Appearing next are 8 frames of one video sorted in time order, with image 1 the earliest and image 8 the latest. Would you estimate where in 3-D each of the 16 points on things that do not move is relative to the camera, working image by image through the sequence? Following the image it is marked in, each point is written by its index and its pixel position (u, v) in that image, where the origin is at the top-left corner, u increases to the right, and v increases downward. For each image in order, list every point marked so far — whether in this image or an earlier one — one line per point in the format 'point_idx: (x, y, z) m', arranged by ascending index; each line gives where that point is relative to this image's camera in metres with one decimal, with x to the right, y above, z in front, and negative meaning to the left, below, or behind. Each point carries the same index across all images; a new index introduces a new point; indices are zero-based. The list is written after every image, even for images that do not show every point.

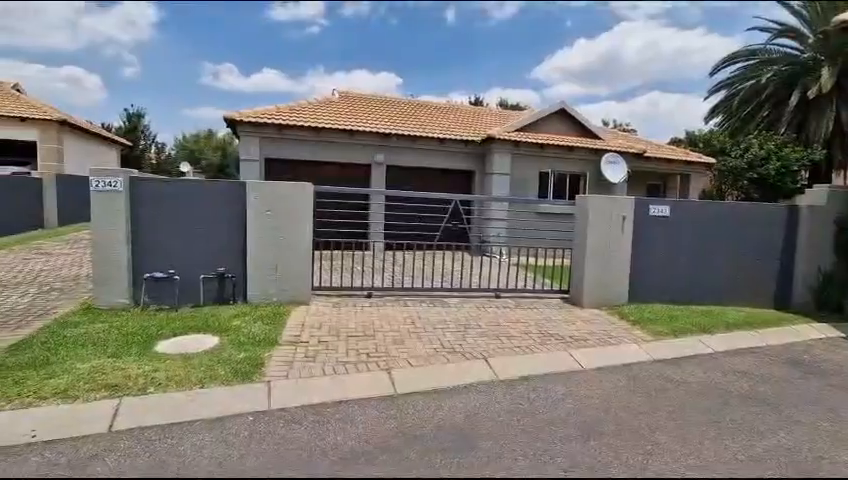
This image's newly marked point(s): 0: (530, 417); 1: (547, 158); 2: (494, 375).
0: (+1.0, -1.6, +3.8) m
1: (+3.6, +2.4, +12.1) m
2: (+0.8, -1.5, +4.6) m
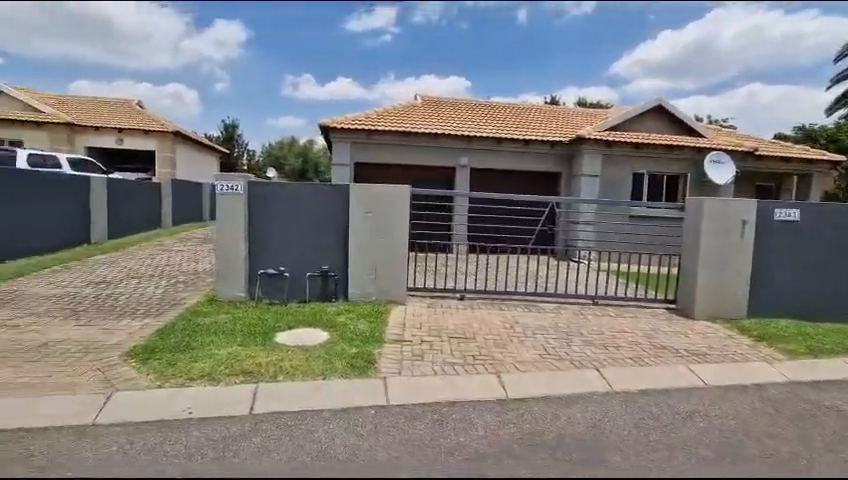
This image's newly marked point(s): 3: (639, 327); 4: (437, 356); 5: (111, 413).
0: (+2.0, -1.6, +3.6) m
1: (+5.9, +2.2, +11.4) m
2: (+1.9, -1.5, +4.3) m
3: (+3.1, -1.3, +6.1) m
4: (+0.1, -1.3, +4.8) m
5: (-2.6, -1.4, +3.5) m
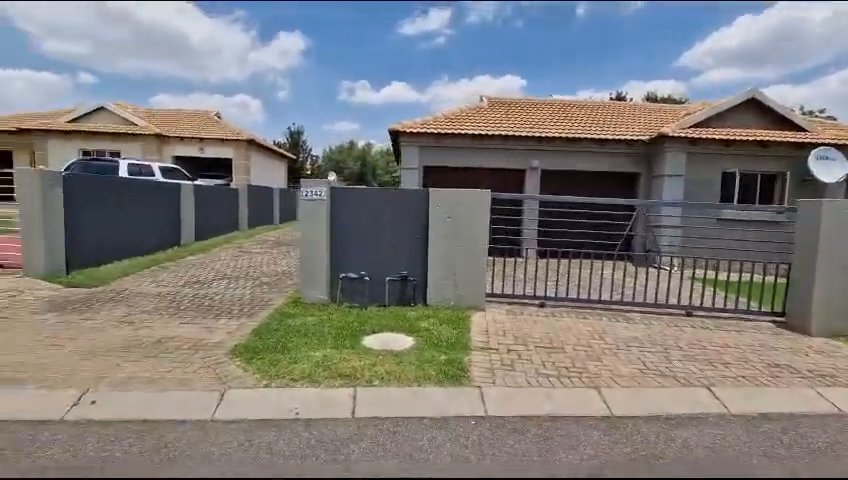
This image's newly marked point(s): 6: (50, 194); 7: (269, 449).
0: (+2.8, -1.7, +3.2) m
1: (+7.7, +2.1, +10.5) m
2: (+2.9, -1.6, +4.0) m
3: (+4.3, -1.4, +5.6) m
4: (+1.2, -1.4, +4.7) m
5: (-1.7, -1.5, +3.7) m
6: (-6.6, +0.8, +7.5) m
7: (-1.2, -1.6, +3.2) m
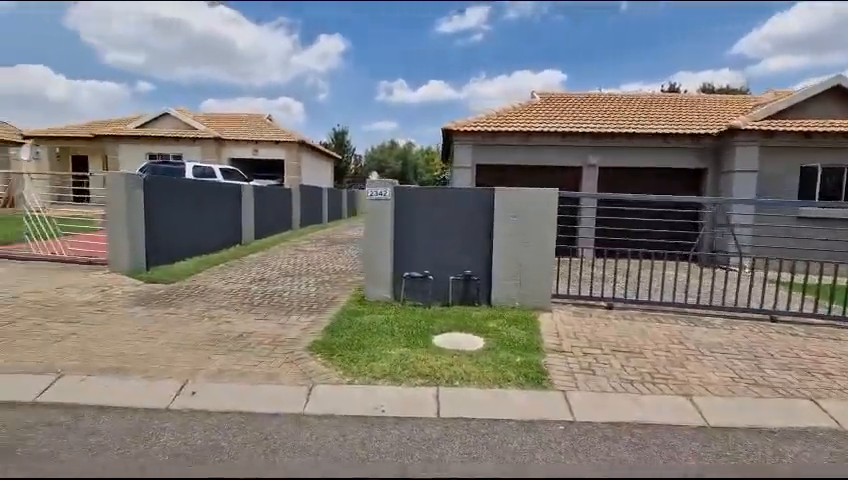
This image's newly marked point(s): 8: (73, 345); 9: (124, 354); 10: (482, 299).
0: (+3.5, -1.7, +2.9) m
1: (+9.0, +2.1, +9.7) m
2: (+3.6, -1.6, +3.7) m
3: (+5.2, -1.4, +5.2) m
4: (+2.0, -1.4, +4.5) m
5: (-1.0, -1.5, +3.8) m
6: (-5.5, +0.8, +8.0) m
7: (-0.5, -1.6, +3.2) m
8: (-4.0, -1.2, +4.8) m
9: (-3.3, -1.2, +4.6) m
10: (+0.9, -0.9, +6.7) m
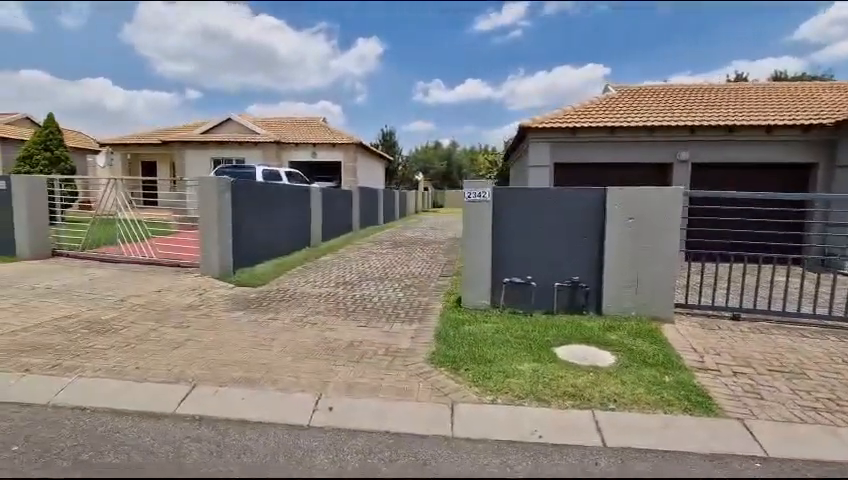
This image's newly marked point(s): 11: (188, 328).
0: (+4.7, -1.8, +2.2) m
1: (+10.8, +2.1, +8.5) m
2: (+4.9, -1.7, +3.0) m
3: (+6.6, -1.4, +4.3) m
4: (+3.3, -1.5, +4.0) m
5: (+0.3, -1.5, +3.5) m
6: (-3.9, +0.8, +8.1) m
7: (+0.8, -1.7, +2.9) m
8: (-2.6, -1.3, +4.7) m
9: (-1.9, -1.3, +4.5) m
10: (+2.5, -1.0, +6.2) m
11: (-3.1, -1.2, +5.5) m
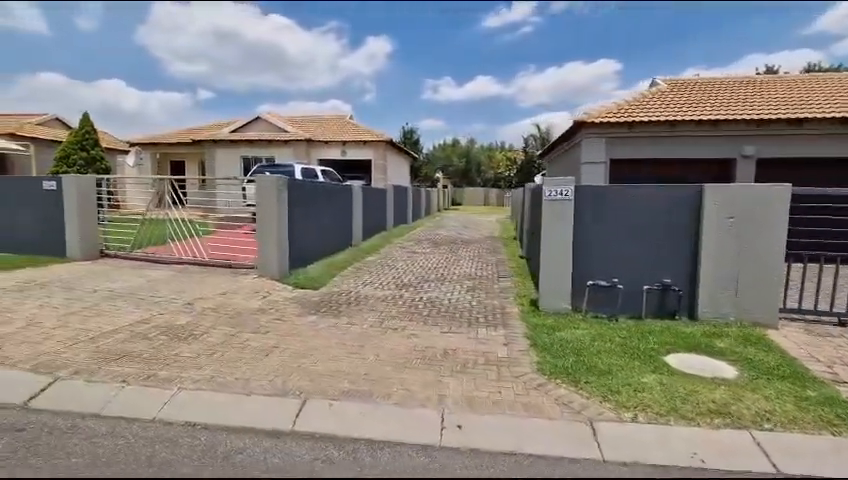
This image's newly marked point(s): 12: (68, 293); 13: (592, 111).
0: (+5.8, -1.8, +1.8) m
1: (+12.0, +2.1, +8.0) m
2: (+6.0, -1.7, +2.6) m
3: (+7.7, -1.4, +3.9) m
4: (+4.4, -1.5, +3.6) m
5: (+1.4, -1.6, +3.2) m
6: (-2.7, +0.8, +7.8) m
7: (+1.9, -1.7, +2.6) m
8: (-1.5, -1.3, +4.5) m
9: (-0.8, -1.3, +4.2) m
10: (+3.6, -1.0, +5.9) m
11: (-2.0, -1.2, +5.3) m
12: (-5.7, -0.9, +6.7) m
13: (+4.2, +3.2, +10.5) m
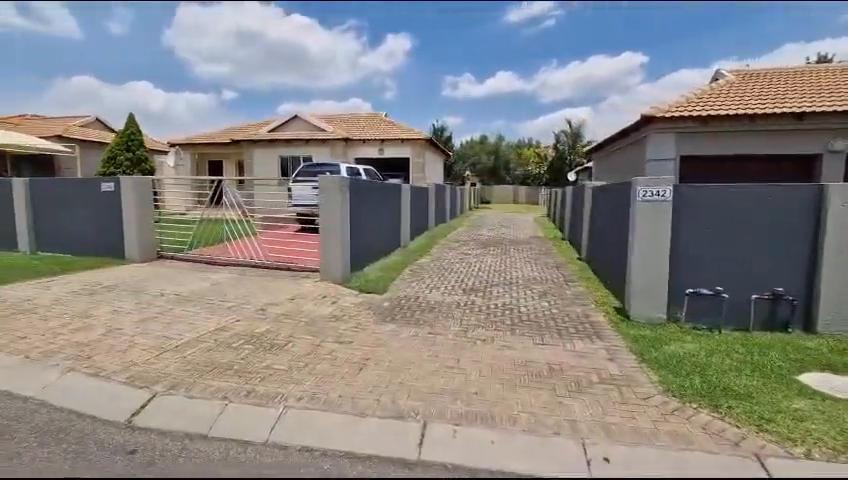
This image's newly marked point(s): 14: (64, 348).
0: (+6.7, -1.9, +1.2) m
1: (+13.2, +2.1, +7.0) m
2: (+7.0, -1.8, +1.9) m
3: (+8.7, -1.5, +3.2) m
4: (+5.5, -1.6, +3.0) m
5: (+2.4, -1.6, +2.7) m
6: (-1.4, +0.7, +7.6) m
7: (+2.9, -1.8, +2.1) m
8: (-0.4, -1.4, +4.2) m
9: (+0.3, -1.4, +3.9) m
10: (+4.7, -1.1, +5.3) m
11: (-0.8, -1.2, +5.0) m
12: (-4.5, -0.9, +6.6) m
13: (+5.6, +3.2, +9.9) m
14: (-4.0, -1.2, +4.7) m
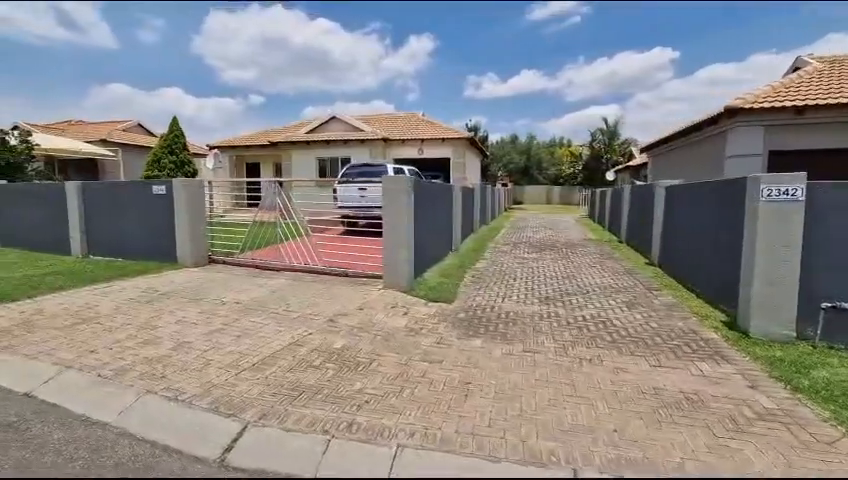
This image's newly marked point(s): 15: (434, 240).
0: (+7.6, -1.9, +0.3) m
1: (+14.4, +2.0, +5.7) m
2: (+7.9, -1.8, +1.0) m
3: (+9.7, -1.6, +2.1) m
4: (+6.4, -1.6, +2.2) m
5: (+3.4, -1.7, +2.0) m
6: (-0.2, +0.6, +7.1) m
7: (+3.8, -1.8, +1.4) m
8: (+0.6, -1.4, +3.6) m
9: (+1.3, -1.5, +3.3) m
10: (+5.8, -1.1, +4.5) m
11: (+0.2, -1.3, +4.5) m
12: (-3.4, -1.0, +6.3) m
13: (+6.9, +3.1, +9.0) m
14: (-3.0, -1.3, +4.3) m
15: (+0.2, 0.0, +9.4) m
